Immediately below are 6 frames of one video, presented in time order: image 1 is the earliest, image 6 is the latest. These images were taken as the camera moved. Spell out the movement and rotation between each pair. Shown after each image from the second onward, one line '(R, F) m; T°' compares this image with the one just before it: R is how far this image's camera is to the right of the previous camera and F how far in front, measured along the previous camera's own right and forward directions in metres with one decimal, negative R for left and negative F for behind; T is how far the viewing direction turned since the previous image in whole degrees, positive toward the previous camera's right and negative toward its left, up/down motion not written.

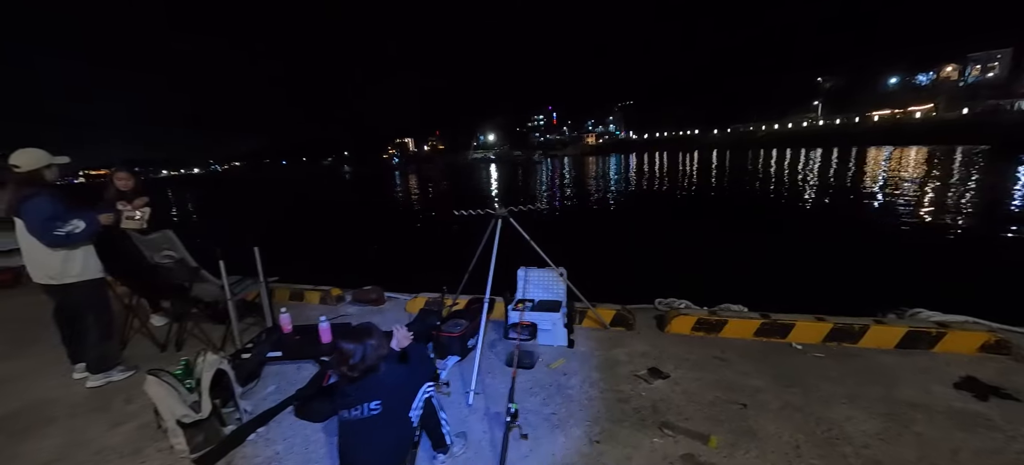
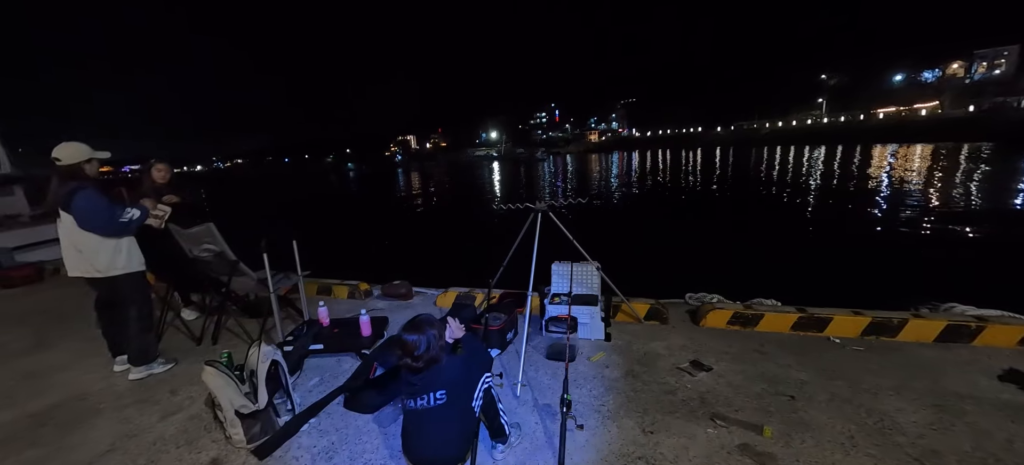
(-0.4, 0.0) m; 0°
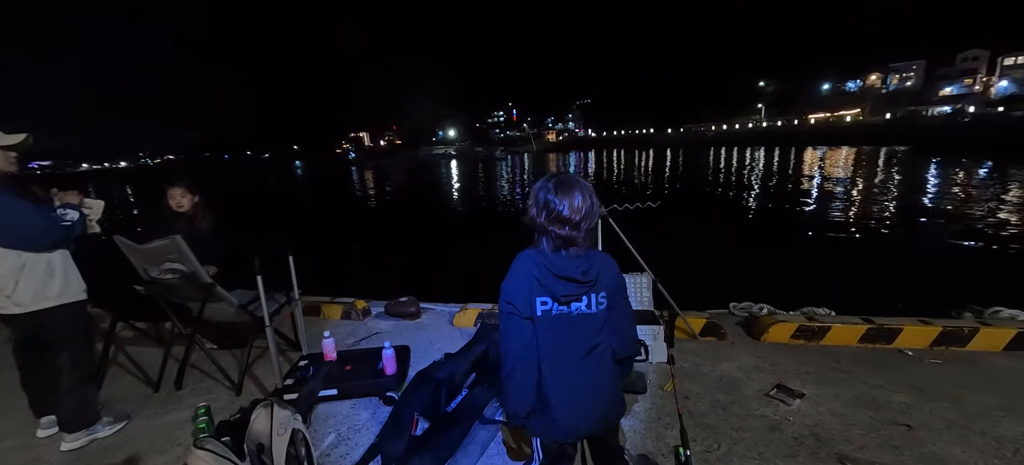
(-0.8, +0.6) m; +6°
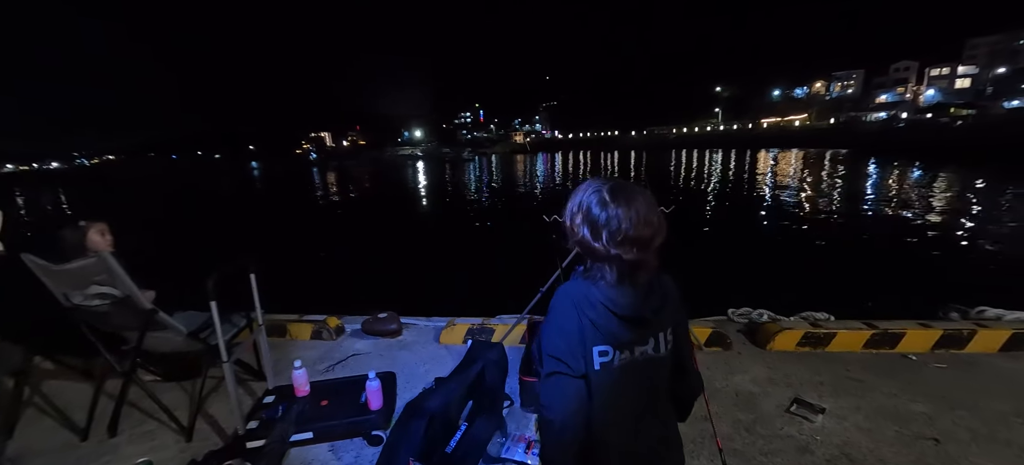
(-0.2, +0.3) m; +5°
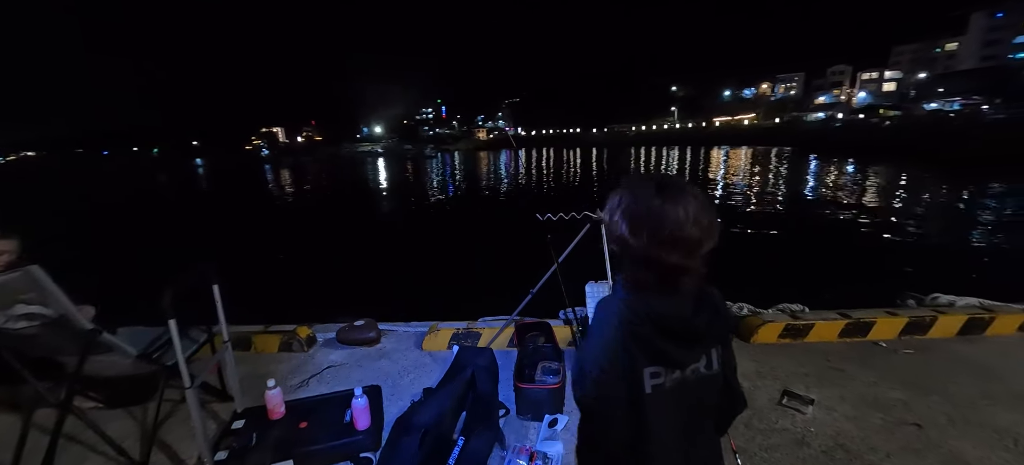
(-0.2, +0.1) m; +5°
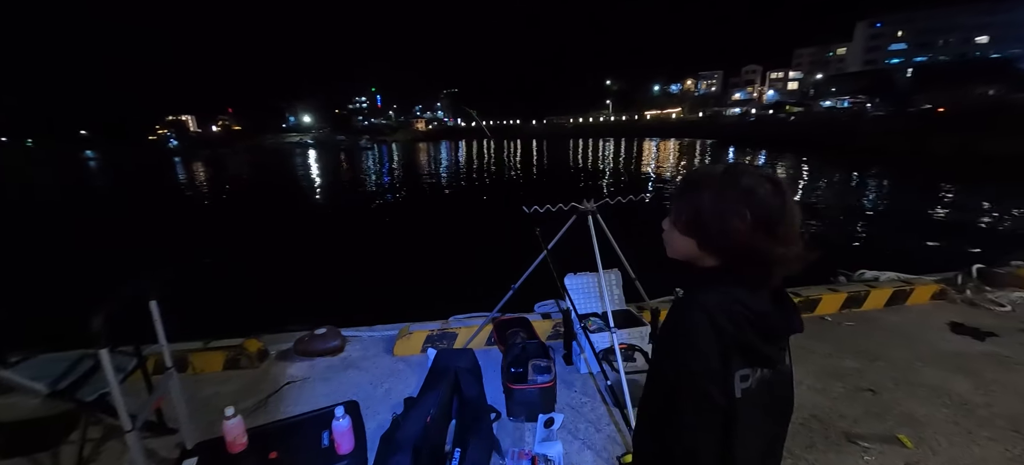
(-0.3, +0.2) m; +8°
